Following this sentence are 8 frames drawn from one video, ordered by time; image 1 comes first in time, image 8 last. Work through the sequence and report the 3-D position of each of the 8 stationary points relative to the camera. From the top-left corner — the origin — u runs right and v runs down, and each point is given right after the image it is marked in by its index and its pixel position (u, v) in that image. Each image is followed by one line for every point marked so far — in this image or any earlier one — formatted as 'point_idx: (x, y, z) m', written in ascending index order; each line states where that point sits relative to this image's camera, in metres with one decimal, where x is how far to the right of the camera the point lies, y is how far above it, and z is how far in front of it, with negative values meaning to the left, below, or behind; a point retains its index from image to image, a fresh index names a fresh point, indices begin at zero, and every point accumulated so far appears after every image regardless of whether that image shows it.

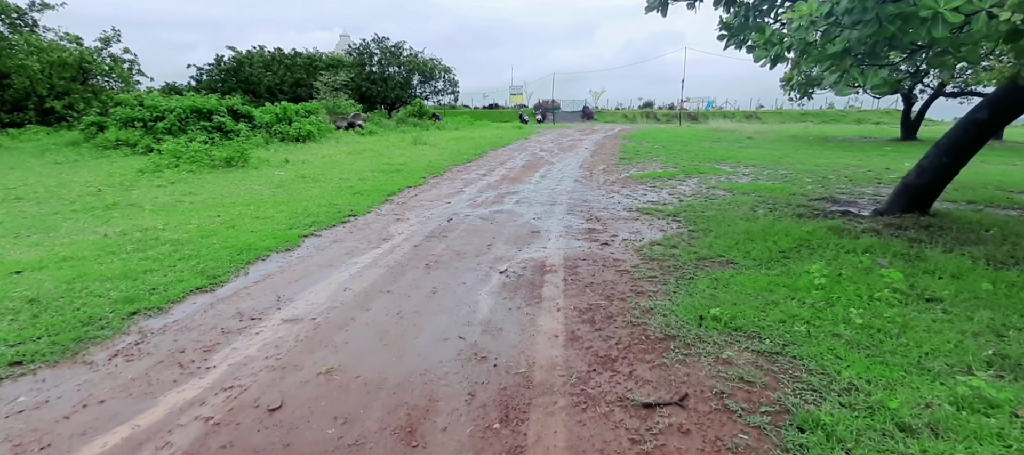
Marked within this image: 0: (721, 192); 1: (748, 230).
0: (+3.6, +0.6, +8.8) m
1: (+2.7, 0.0, +5.8) m
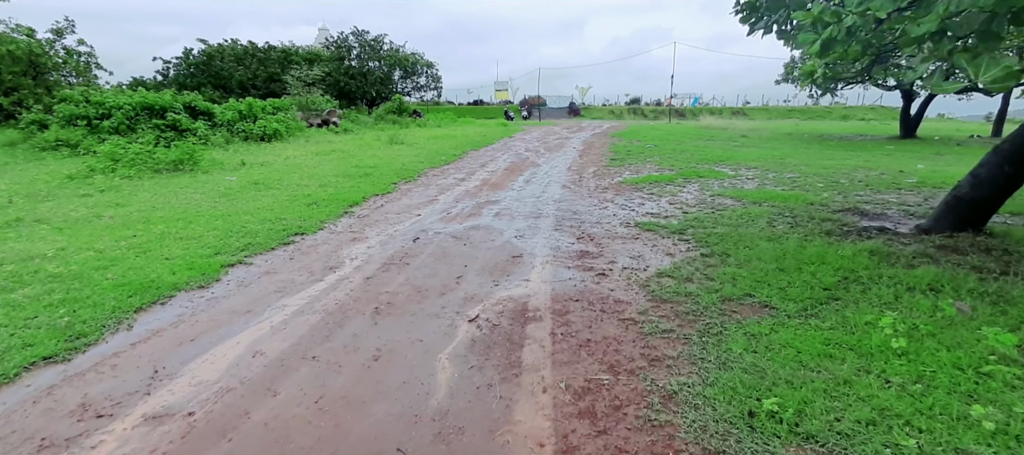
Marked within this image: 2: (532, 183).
0: (+3.3, +0.4, +7.8) m
1: (+2.4, -0.3, +4.7) m
2: (+0.4, +0.9, +10.0) m
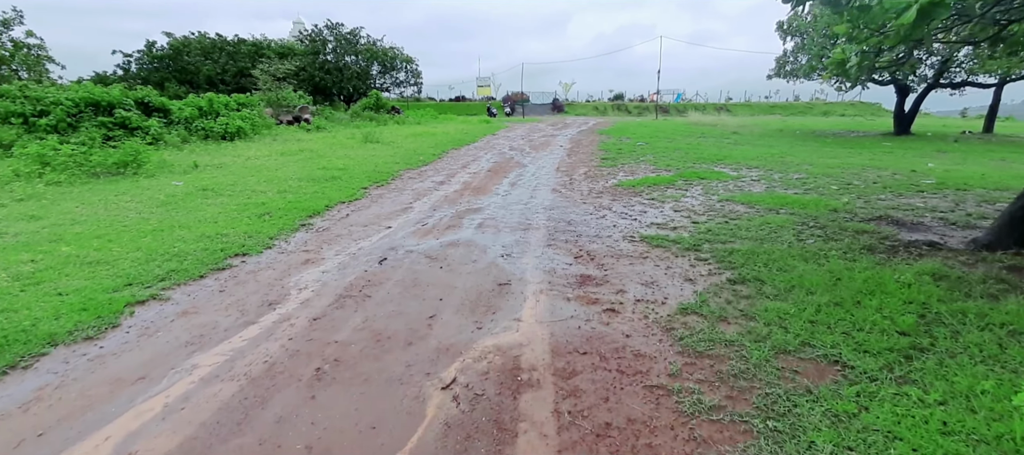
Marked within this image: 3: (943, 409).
0: (+3.1, +0.3, +6.9) m
1: (+2.3, -0.4, +3.9) m
2: (+0.1, +0.7, +9.1) m
3: (+1.9, -0.8, +2.3) m
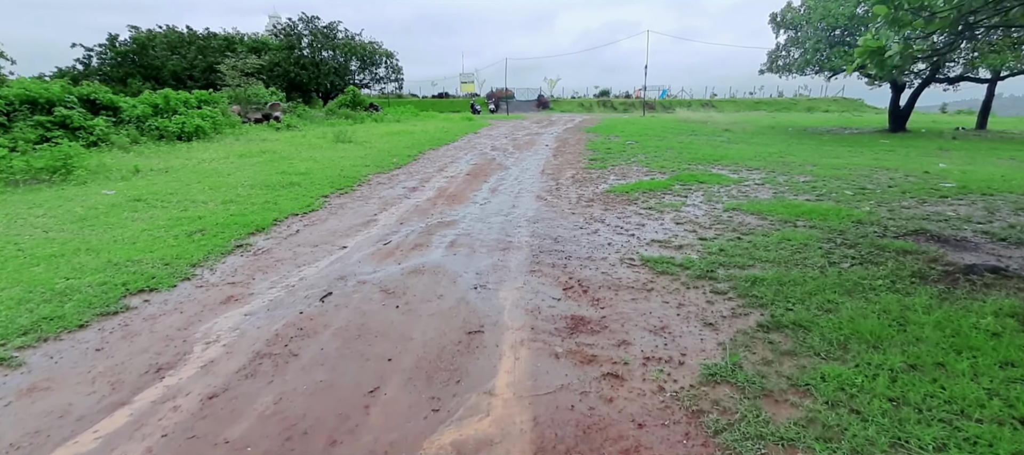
0: (+2.8, +0.1, +6.1) m
1: (+2.2, -0.6, +3.0) m
2: (-0.2, +0.5, +8.2) m
3: (+1.8, -1.0, +1.4) m
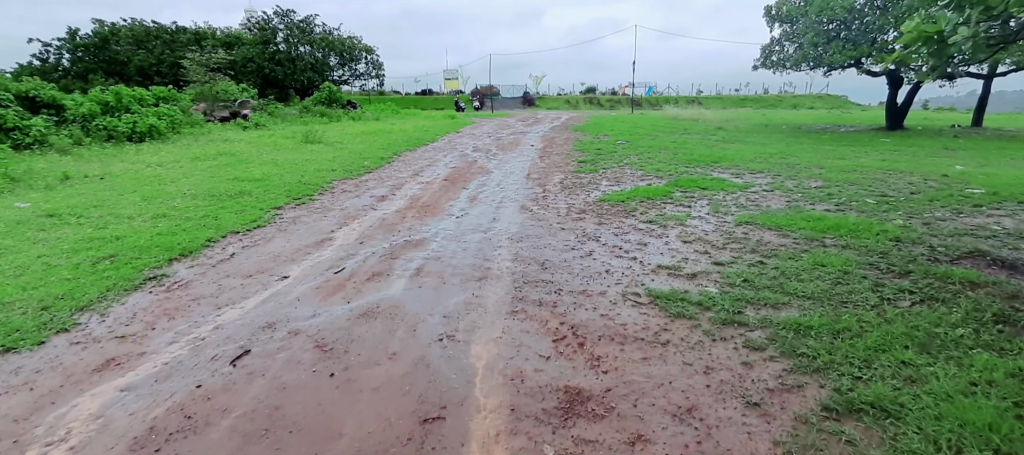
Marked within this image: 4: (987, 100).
0: (+2.6, -0.1, +5.2) m
1: (+2.0, -0.8, +2.1) m
2: (-0.5, +0.3, +7.2) m
3: (+1.7, -1.2, +0.5) m
4: (+17.9, +4.8, +19.2) m
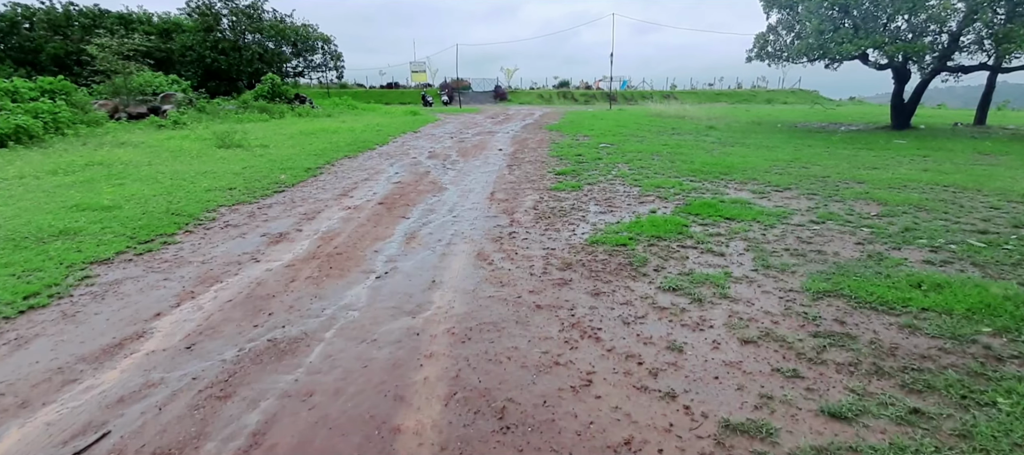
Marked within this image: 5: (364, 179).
0: (+2.3, -0.6, +3.2) m
1: (+1.8, -1.4, 0.0) m
2: (-0.9, -0.2, +5.0) m
3: (+1.6, -1.8, -1.6) m
4: (+16.7, +4.6, +17.8) m
5: (-2.4, +0.8, +8.4) m
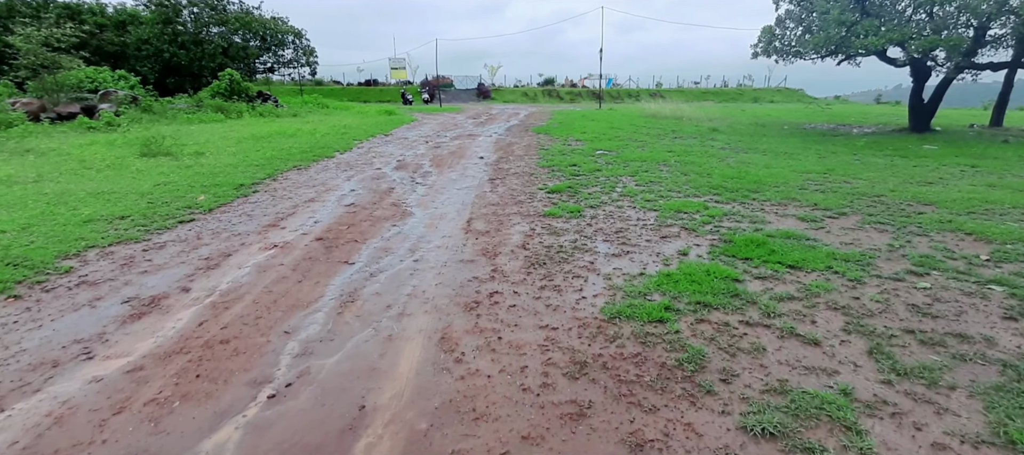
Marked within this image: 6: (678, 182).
0: (+2.2, -1.0, +1.6) m
1: (+1.9, -1.8, -1.5) m
2: (-1.1, -0.6, +3.3) m
3: (+1.7, -2.3, -3.1) m
4: (+16.2, +4.3, +16.6) m
5: (-2.7, +0.4, +6.7) m
6: (+2.5, +0.7, +7.7) m
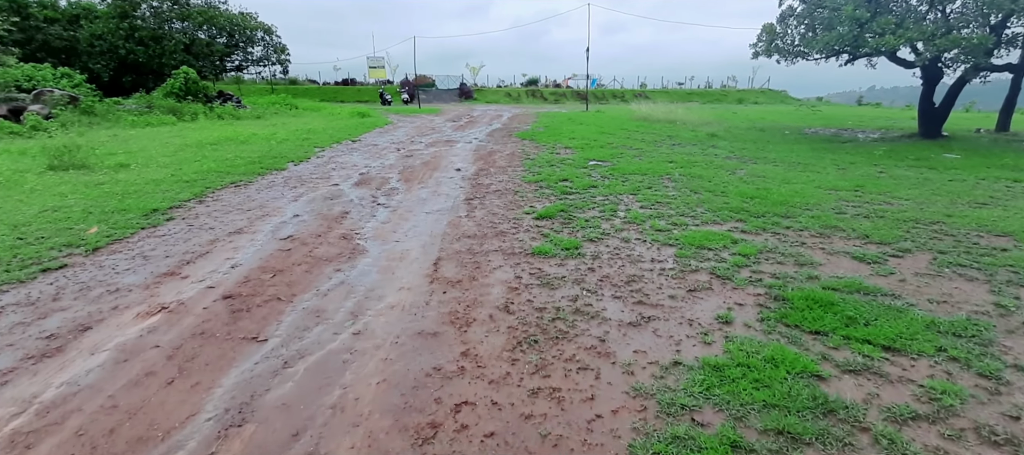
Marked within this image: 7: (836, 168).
0: (+2.2, -1.4, +0.4) m
1: (+1.9, -2.2, -2.8) m
2: (-1.2, -1.0, +2.0) m
3: (+1.8, -2.6, -4.4) m
4: (+15.7, +4.0, +15.8) m
5: (-2.9, 0.0, +5.3) m
6: (+2.3, +0.3, +6.5) m
7: (+5.7, +1.1, +8.9) m
